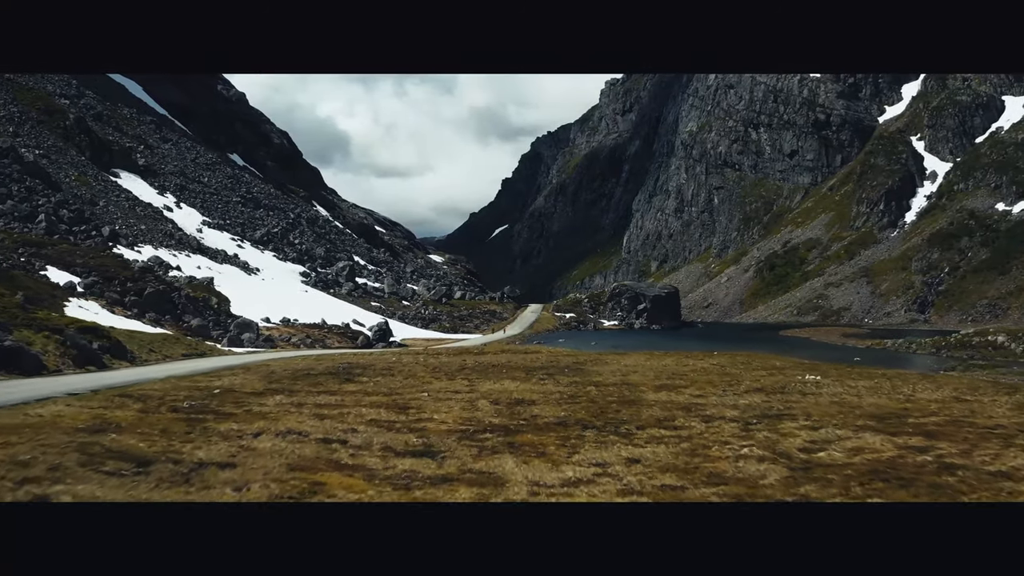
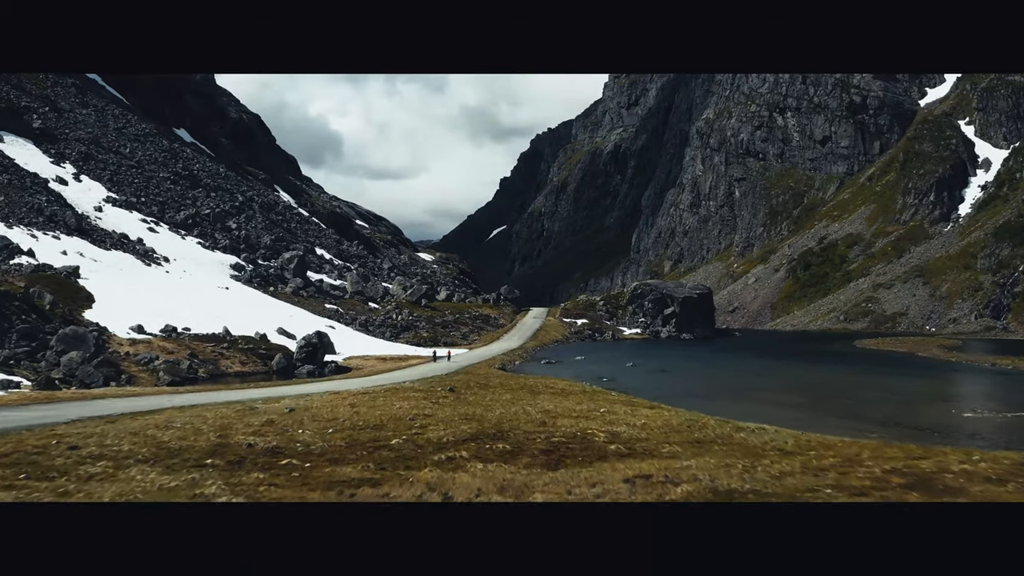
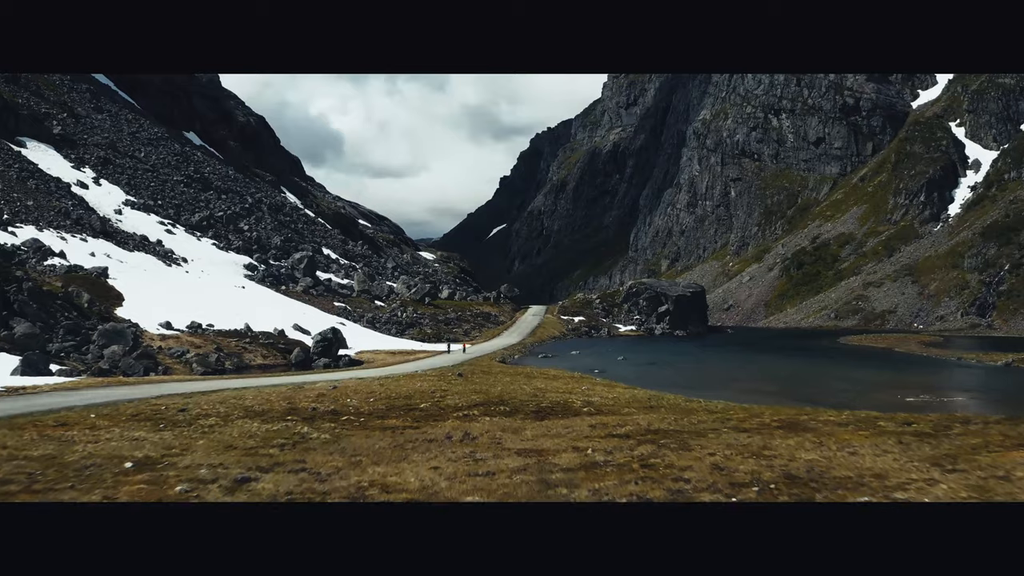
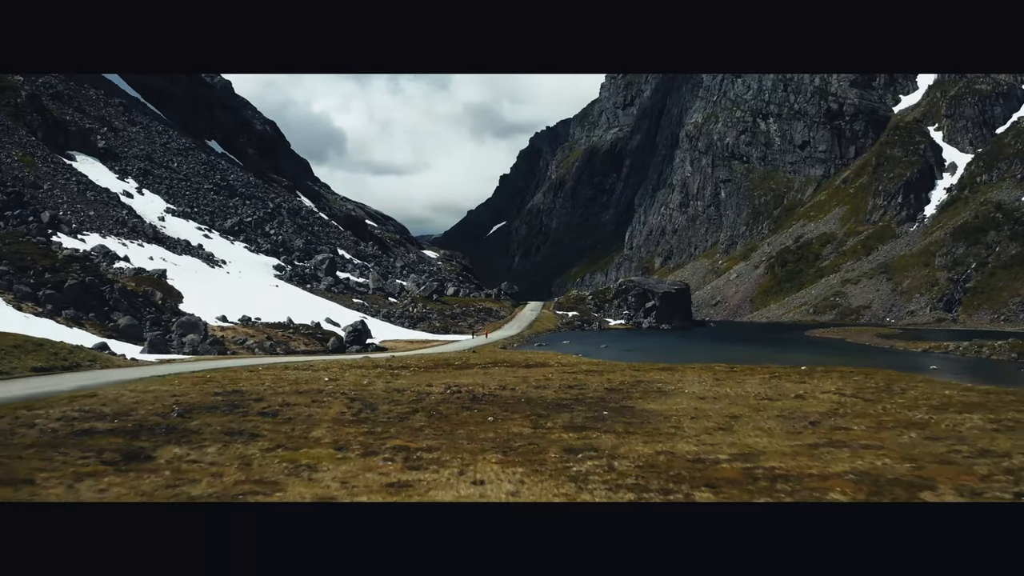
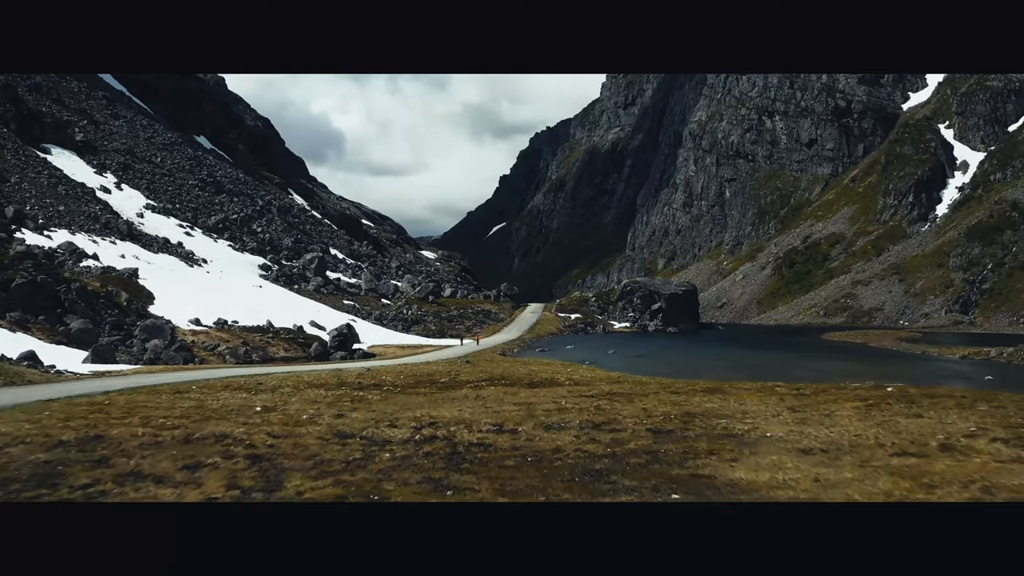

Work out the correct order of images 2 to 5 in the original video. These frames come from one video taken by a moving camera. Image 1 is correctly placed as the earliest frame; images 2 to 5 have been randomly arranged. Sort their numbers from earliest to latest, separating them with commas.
4, 5, 3, 2
